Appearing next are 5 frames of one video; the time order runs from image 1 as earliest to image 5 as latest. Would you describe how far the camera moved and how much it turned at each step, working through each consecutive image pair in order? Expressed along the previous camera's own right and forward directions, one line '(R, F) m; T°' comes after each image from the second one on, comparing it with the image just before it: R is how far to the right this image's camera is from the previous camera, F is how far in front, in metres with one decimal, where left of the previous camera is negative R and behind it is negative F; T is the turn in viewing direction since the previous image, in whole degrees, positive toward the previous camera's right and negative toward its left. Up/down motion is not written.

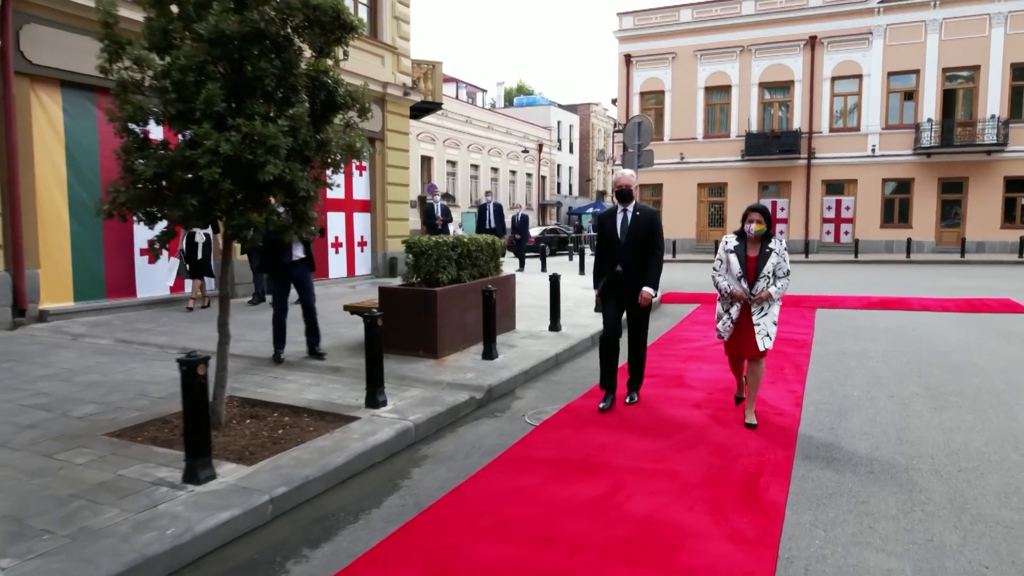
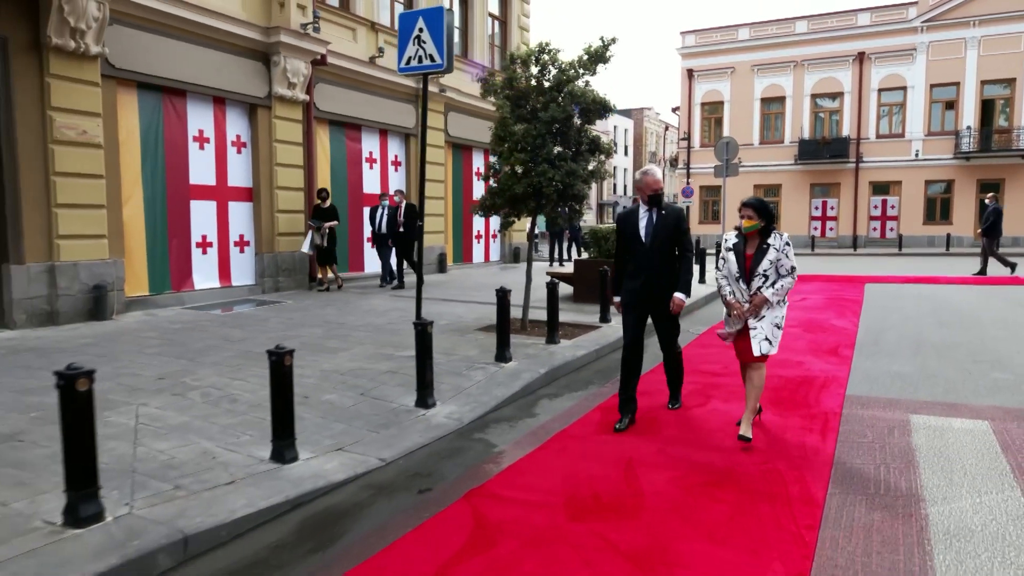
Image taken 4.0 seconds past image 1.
(-1.8, -4.0) m; -3°
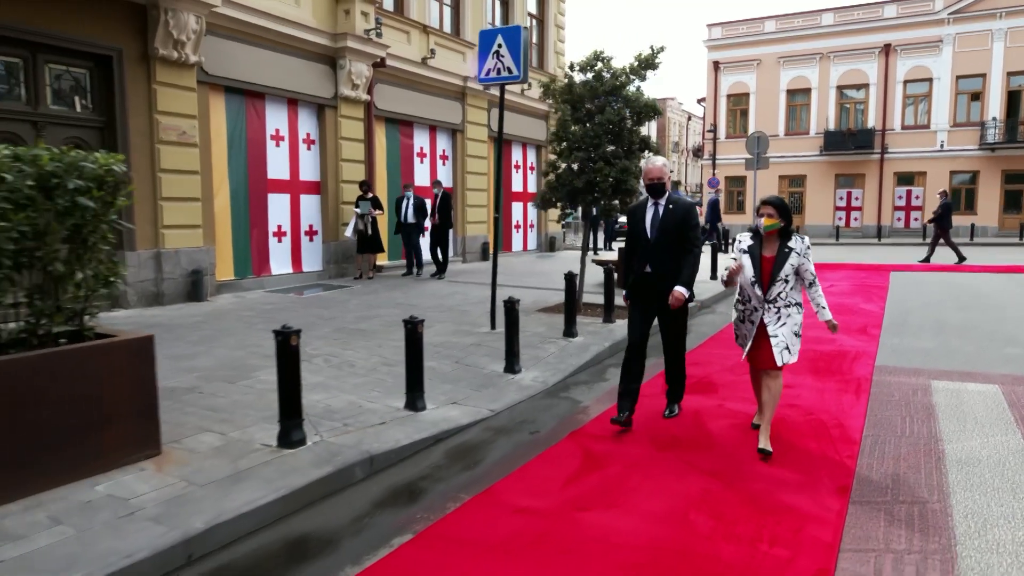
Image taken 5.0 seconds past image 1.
(-0.6, -1.0) m; -1°
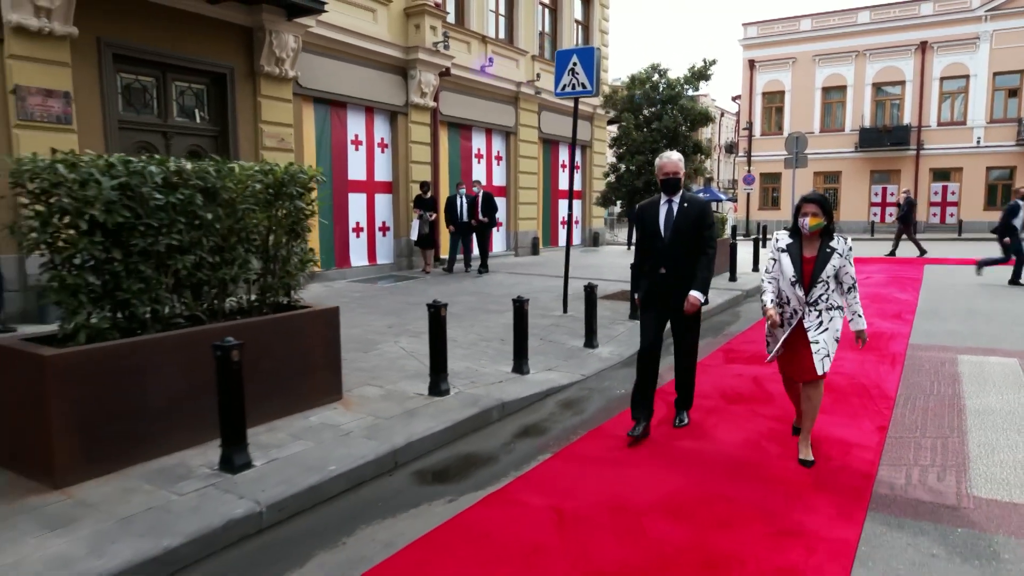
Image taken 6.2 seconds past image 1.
(-0.6, -1.2) m; -2°
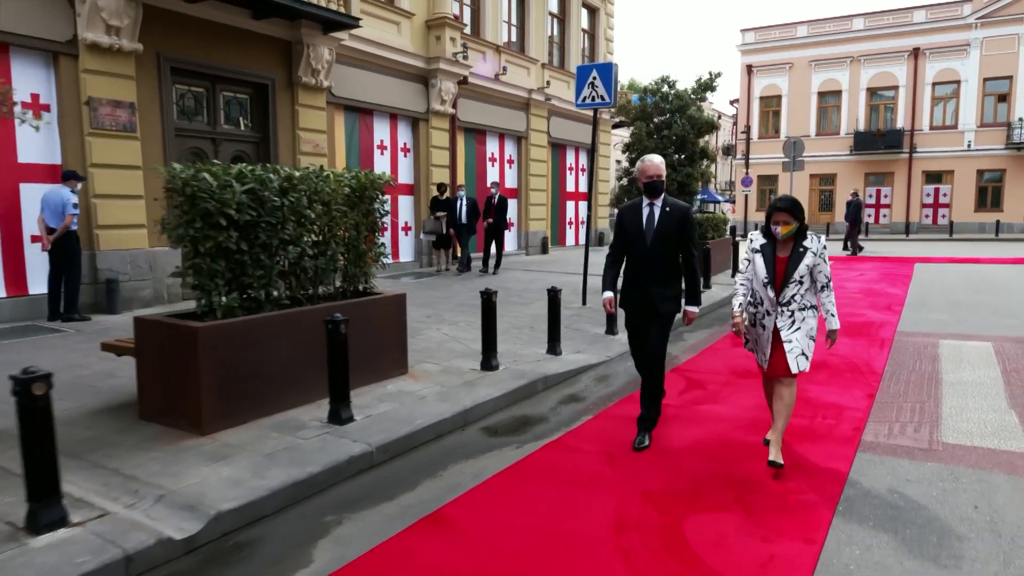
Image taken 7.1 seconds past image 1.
(-0.4, -0.9) m; 0°
